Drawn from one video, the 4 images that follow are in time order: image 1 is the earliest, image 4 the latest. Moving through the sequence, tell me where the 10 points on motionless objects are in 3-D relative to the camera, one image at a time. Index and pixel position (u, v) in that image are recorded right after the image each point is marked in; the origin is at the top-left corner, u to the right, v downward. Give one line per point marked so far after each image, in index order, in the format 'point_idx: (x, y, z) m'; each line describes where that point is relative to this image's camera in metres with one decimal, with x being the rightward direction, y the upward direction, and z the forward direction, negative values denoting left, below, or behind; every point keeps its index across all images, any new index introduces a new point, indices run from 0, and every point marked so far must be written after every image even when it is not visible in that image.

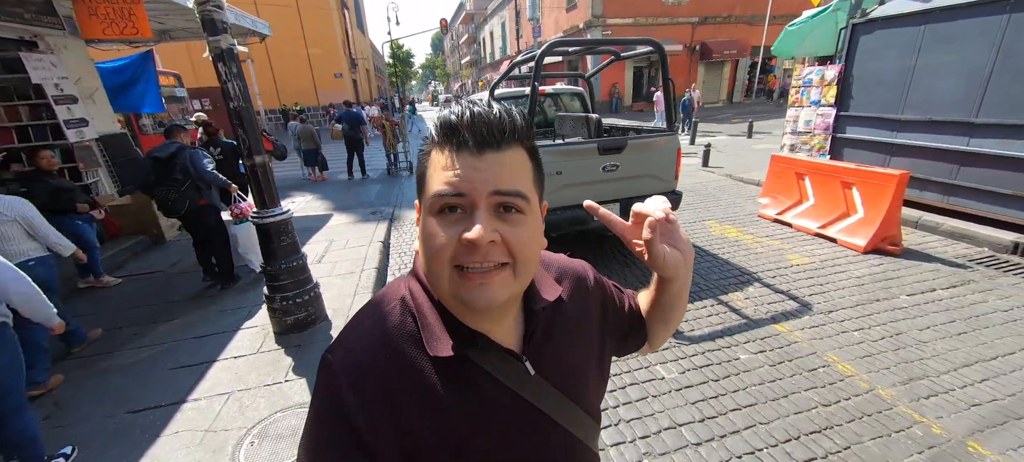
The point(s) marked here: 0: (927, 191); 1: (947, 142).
0: (+5.7, +0.6, +5.1) m
1: (+5.7, +1.2, +4.8) m
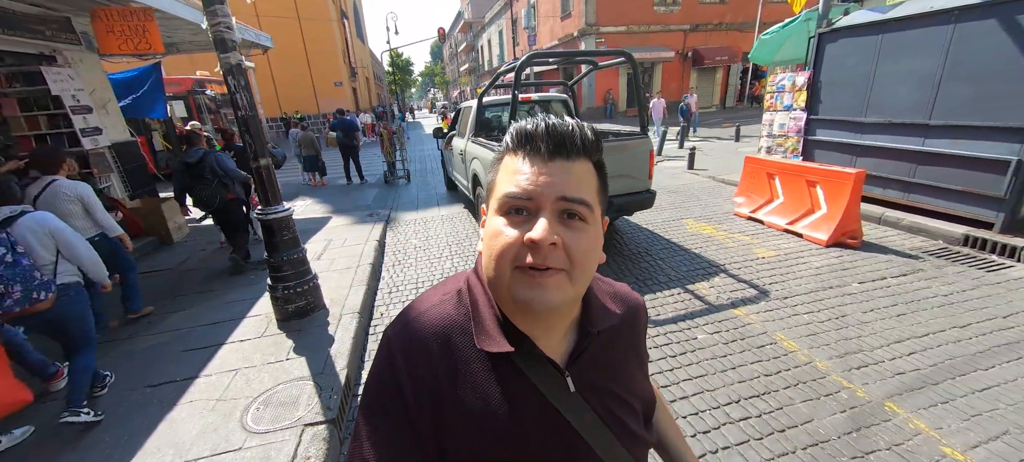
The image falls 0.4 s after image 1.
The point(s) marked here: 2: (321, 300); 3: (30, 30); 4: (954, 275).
0: (+5.6, +0.6, +5.5) m
1: (+5.5, +1.2, +5.2) m
2: (-2.0, -0.7, +3.7) m
3: (-6.5, +2.7, +5.0) m
4: (+4.8, -0.4, +4.1) m
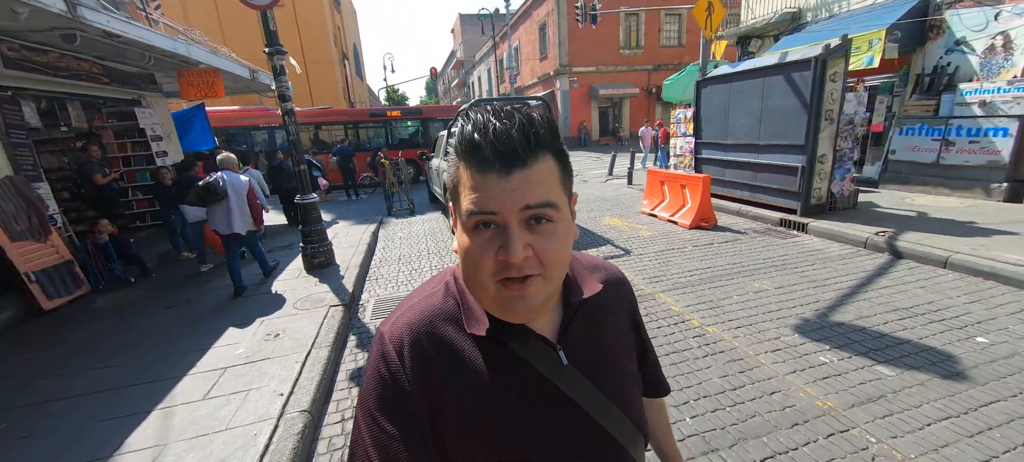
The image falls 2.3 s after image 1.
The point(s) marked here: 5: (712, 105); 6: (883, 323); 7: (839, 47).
0: (+4.7, +0.8, +7.6) m
1: (+4.7, +1.5, +7.3) m
2: (-2.8, -0.5, +5.6) m
3: (-7.4, +2.9, +7.1) m
4: (+4.0, -0.1, +6.1) m
5: (+4.3, +2.7, +8.0) m
6: (+3.6, -0.9, +3.7) m
7: (+5.2, +2.9, +5.8) m
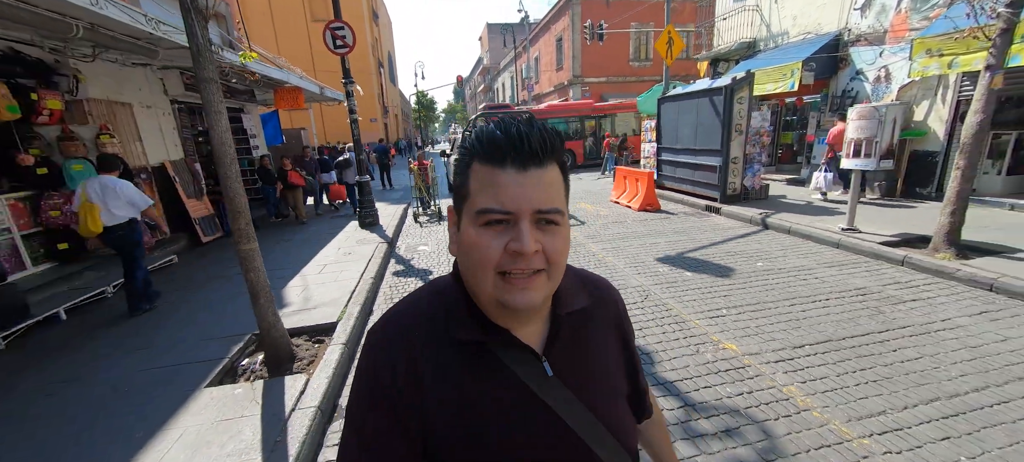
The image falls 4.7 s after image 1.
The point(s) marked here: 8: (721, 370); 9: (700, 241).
0: (+4.6, +1.2, +9.7) m
1: (+4.6, +1.9, +9.5) m
2: (-3.1, +0.2, +8.3) m
3: (-7.4, +3.7, +10.0) m
4: (+3.7, +0.3, +8.3) m
5: (+4.3, +3.1, +10.2) m
6: (+3.2, -0.4, +5.9) m
7: (+5.0, +3.3, +8.0) m
8: (+1.8, -1.2, +3.1) m
9: (+3.4, -0.2, +6.6) m
